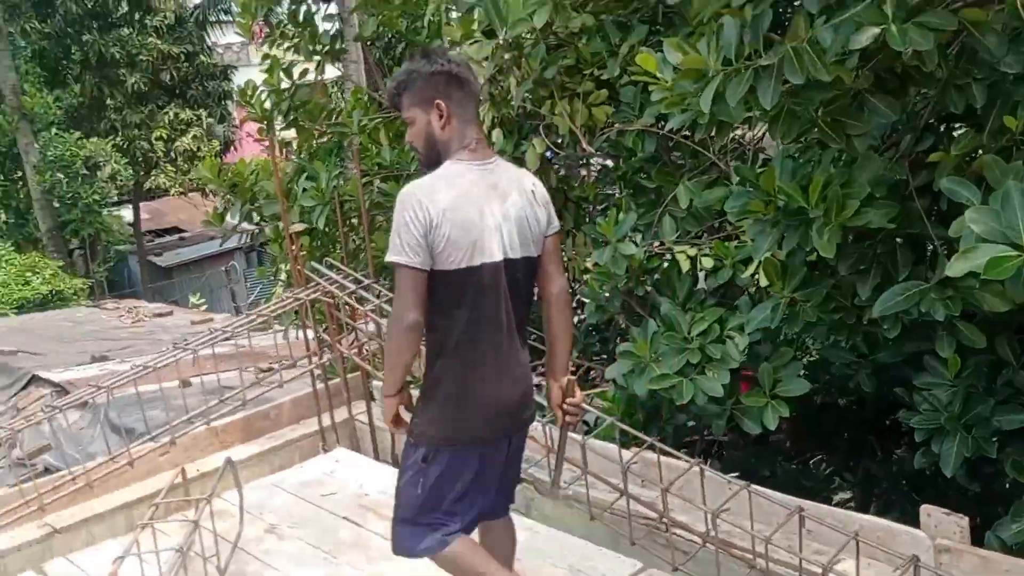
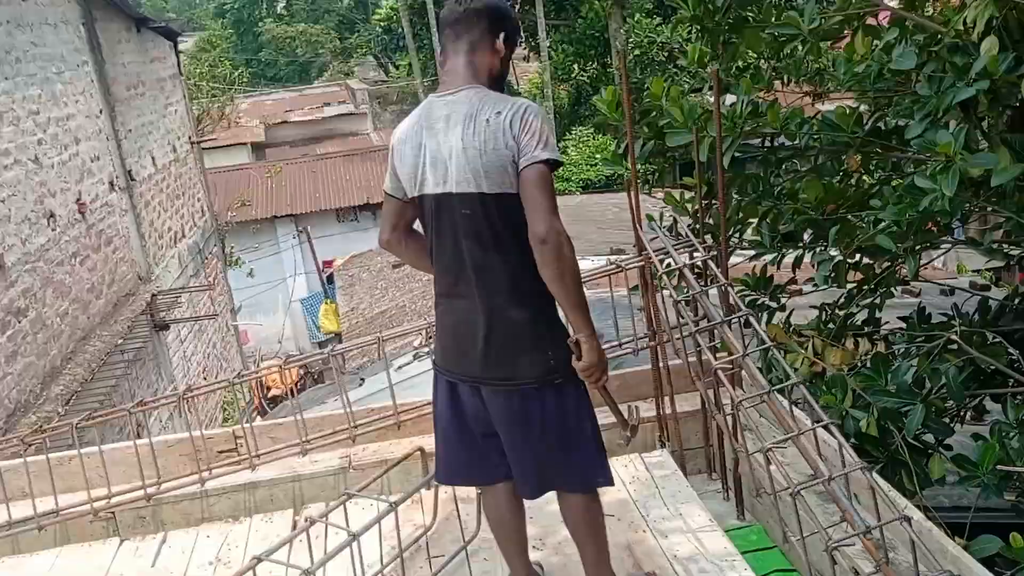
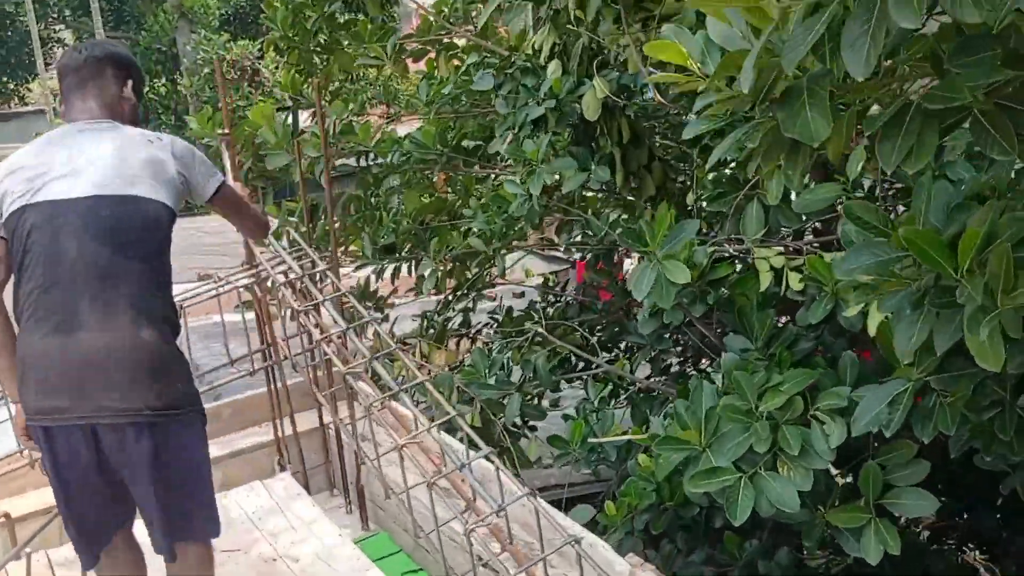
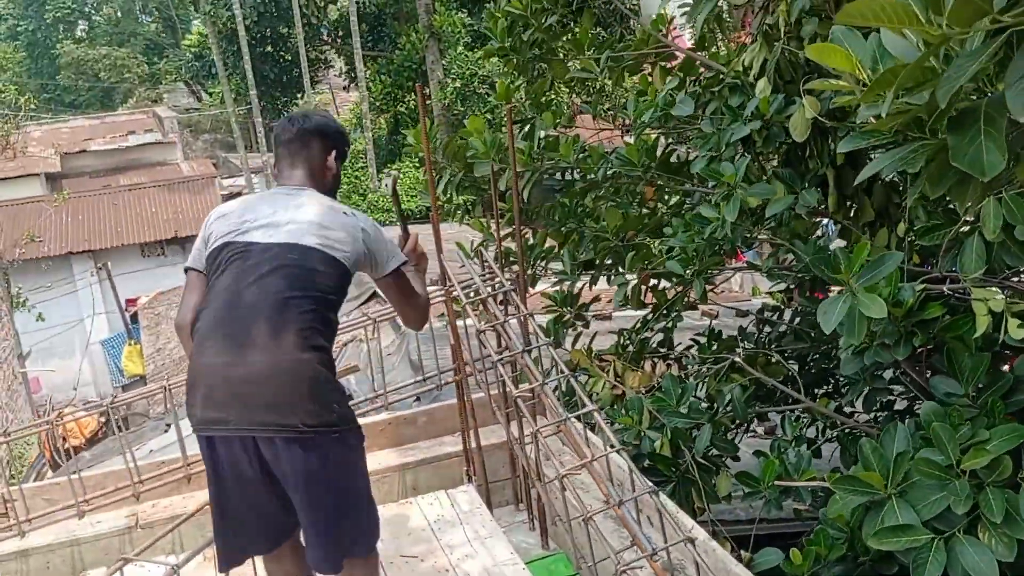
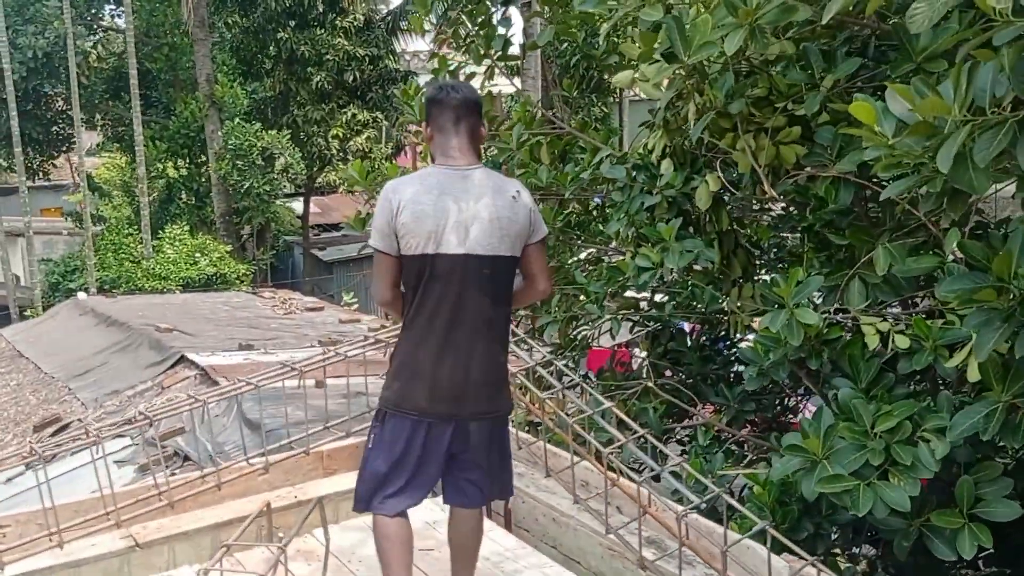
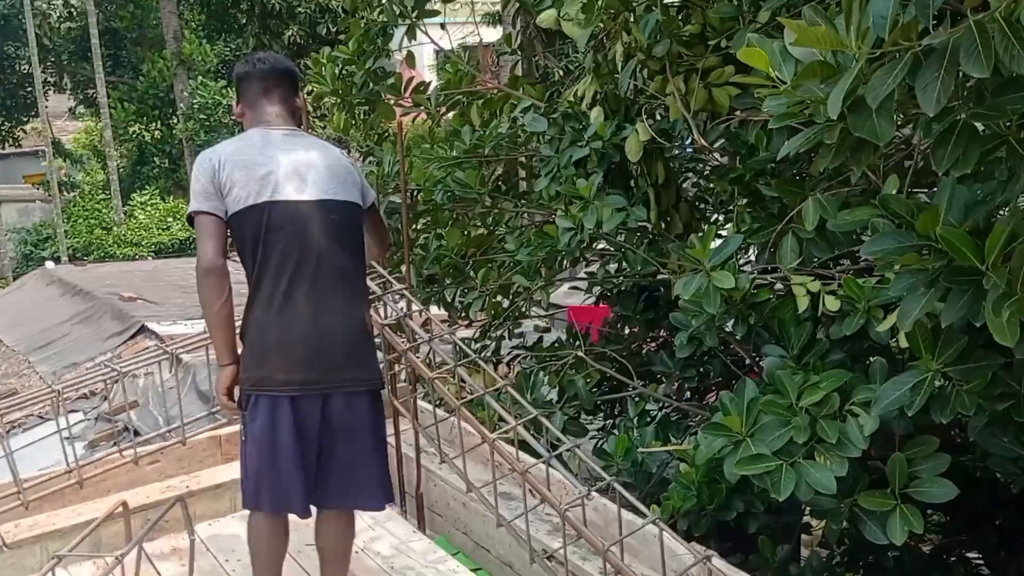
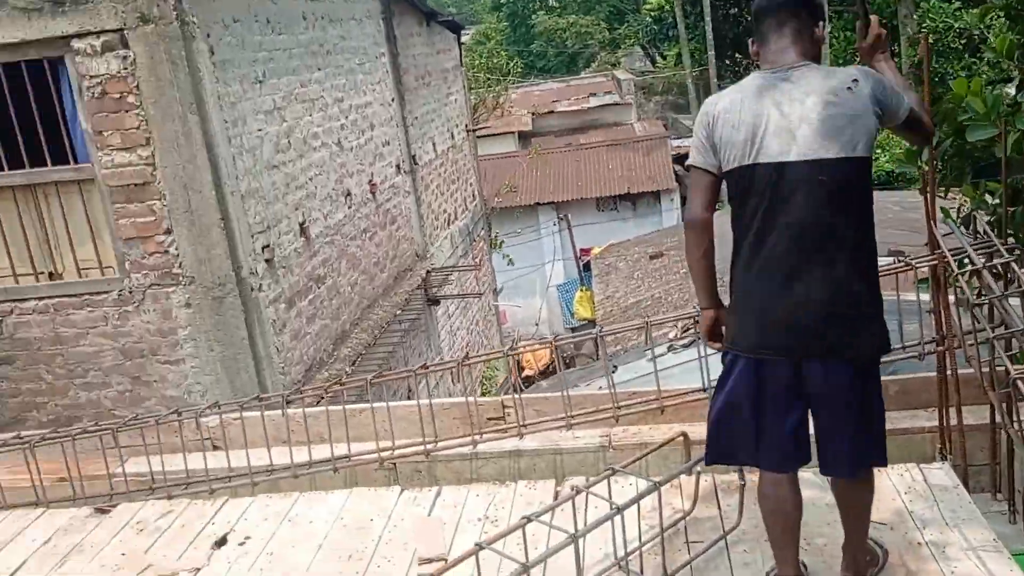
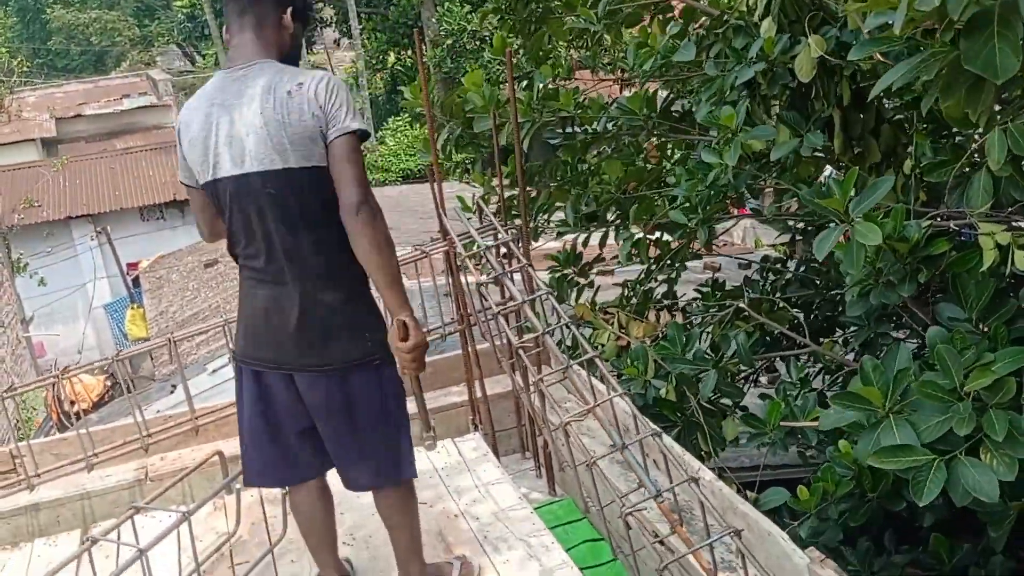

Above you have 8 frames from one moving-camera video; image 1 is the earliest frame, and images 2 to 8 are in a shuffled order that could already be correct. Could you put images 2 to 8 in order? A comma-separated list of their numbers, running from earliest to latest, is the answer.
5, 6, 3, 4, 8, 2, 7
